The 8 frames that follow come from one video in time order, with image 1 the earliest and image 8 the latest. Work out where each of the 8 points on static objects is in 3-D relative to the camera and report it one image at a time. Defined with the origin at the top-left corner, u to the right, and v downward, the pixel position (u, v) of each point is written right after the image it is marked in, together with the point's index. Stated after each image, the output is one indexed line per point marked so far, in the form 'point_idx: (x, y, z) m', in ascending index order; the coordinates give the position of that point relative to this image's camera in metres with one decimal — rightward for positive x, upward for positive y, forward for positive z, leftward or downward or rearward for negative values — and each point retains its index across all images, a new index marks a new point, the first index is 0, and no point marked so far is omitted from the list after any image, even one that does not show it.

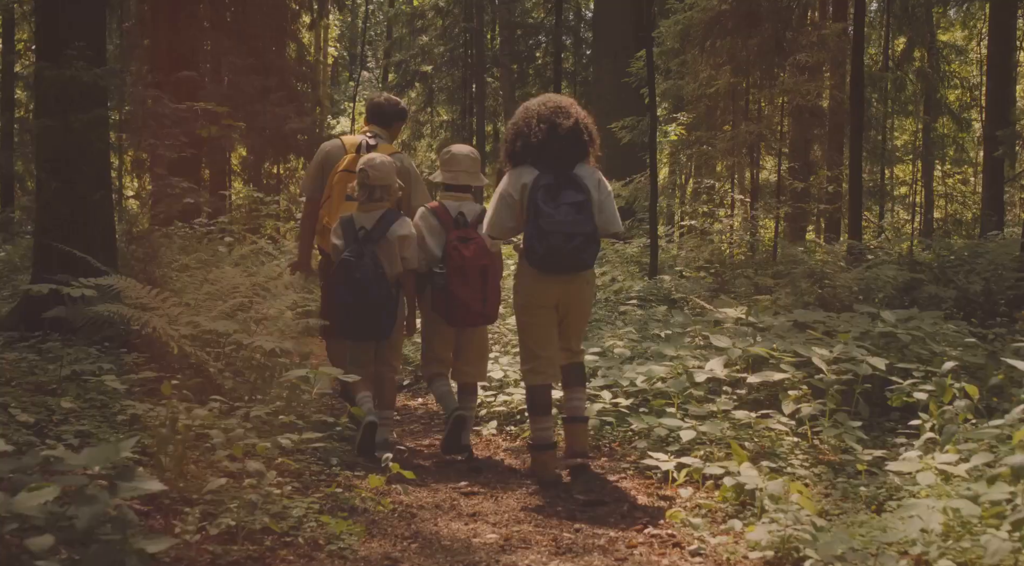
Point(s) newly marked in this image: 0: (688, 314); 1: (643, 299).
0: (+1.9, -0.3, +12.2) m
1: (+1.7, -0.2, +14.3) m
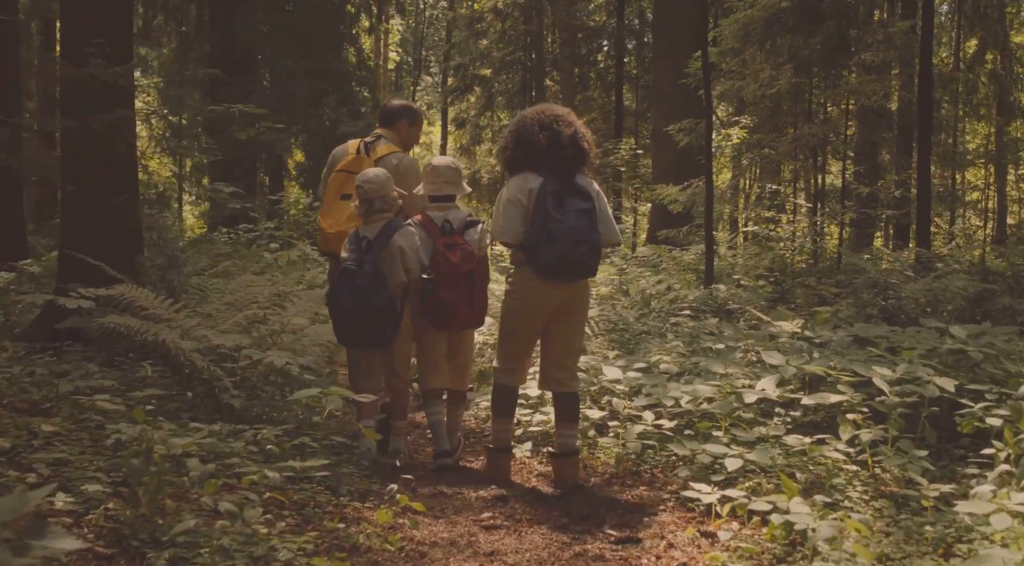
0: (+2.3, -0.4, +11.5) m
1: (+2.2, -0.3, +13.6) m
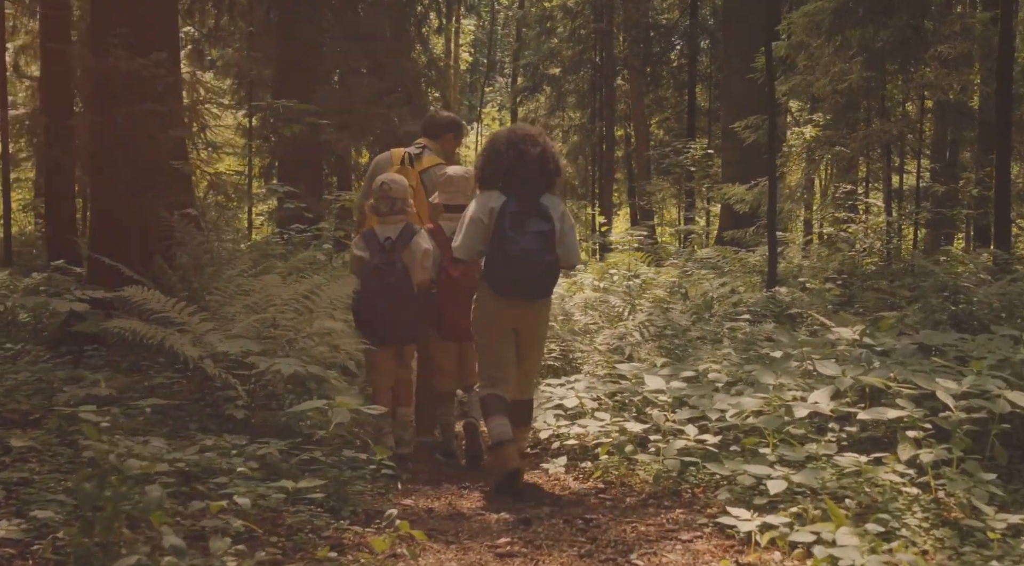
0: (+2.7, -0.4, +10.8) m
1: (+2.8, -0.3, +12.9) m
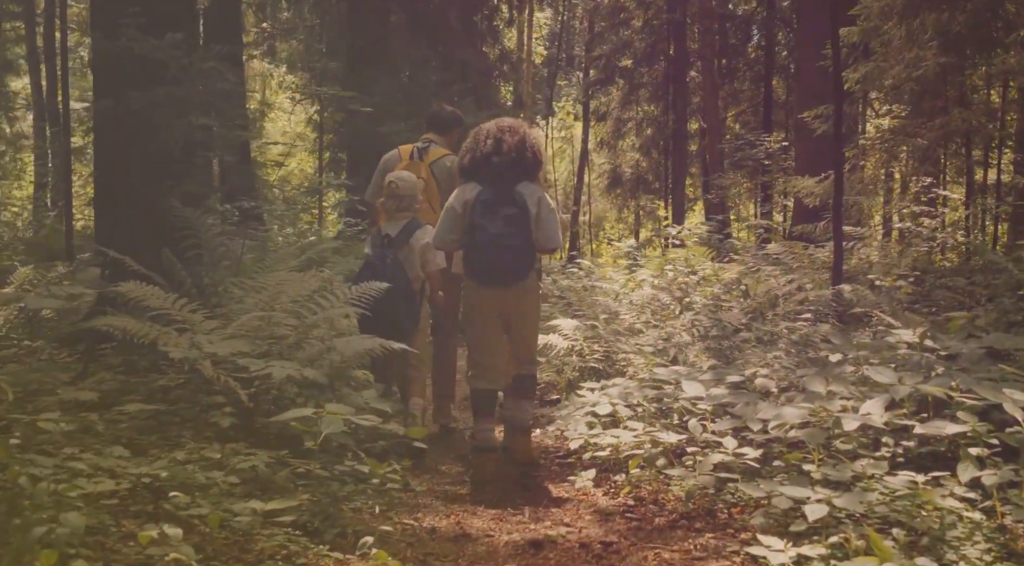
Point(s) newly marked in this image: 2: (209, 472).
0: (+3.1, -0.4, +10.0) m
1: (+3.2, -0.3, +12.1) m
2: (-1.4, -0.9, +5.6) m
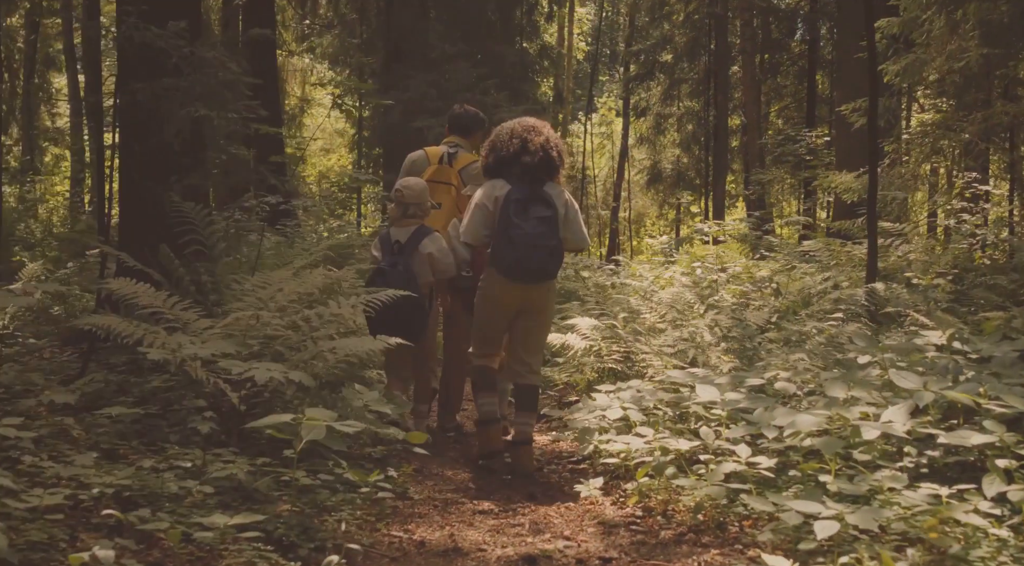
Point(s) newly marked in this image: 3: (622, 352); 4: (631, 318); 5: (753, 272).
0: (+3.2, -0.4, +9.6) m
1: (+3.4, -0.3, +11.7) m
2: (-1.5, -0.9, +5.3) m
3: (+0.9, -0.6, +10.2) m
4: (+1.1, -0.3, +11.3) m
5: (+3.4, +0.2, +16.3) m
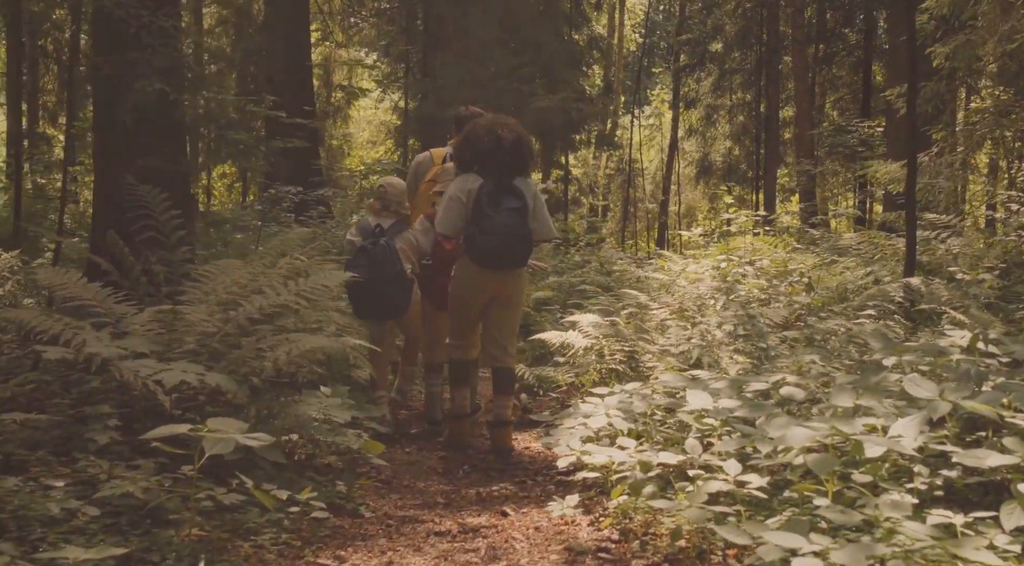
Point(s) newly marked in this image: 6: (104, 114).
0: (+3.1, -0.4, +8.7) m
1: (+3.4, -0.2, +10.8) m
2: (-1.7, -0.9, +4.7) m
3: (+0.9, -0.5, +9.4) m
4: (+1.2, -0.3, +10.5) m
5: (+3.6, +0.2, +15.4) m
6: (-2.7, +1.1, +7.8) m
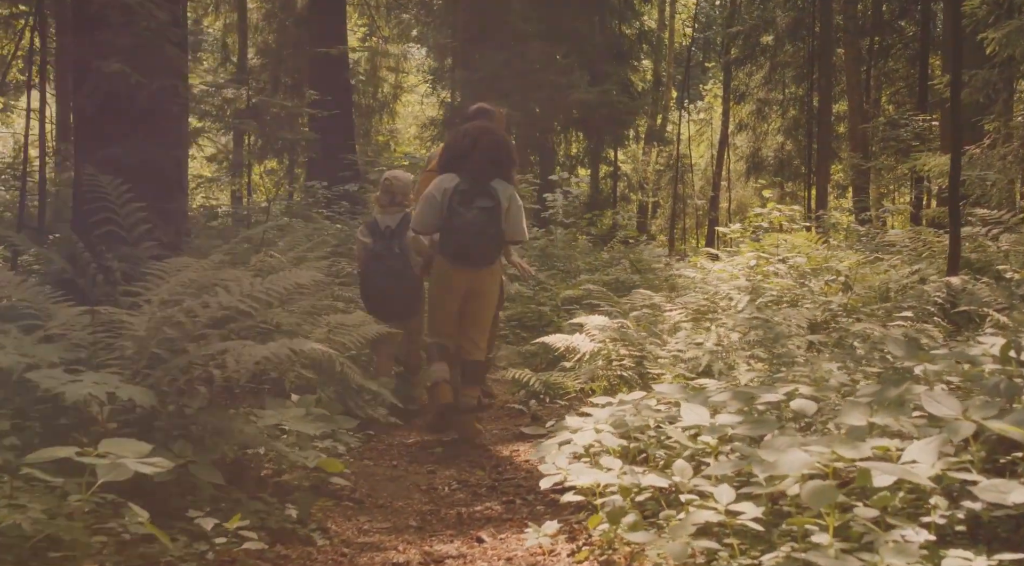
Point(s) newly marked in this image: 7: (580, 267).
0: (+3.1, -0.4, +7.9) m
1: (+3.5, -0.2, +10.0) m
2: (-2.0, -0.9, +4.1) m
3: (+0.9, -0.5, +8.7) m
4: (+1.2, -0.3, +9.8) m
5: (+3.9, +0.2, +14.6) m
6: (-2.8, +1.1, +7.3) m
7: (+0.9, +0.2, +15.7) m
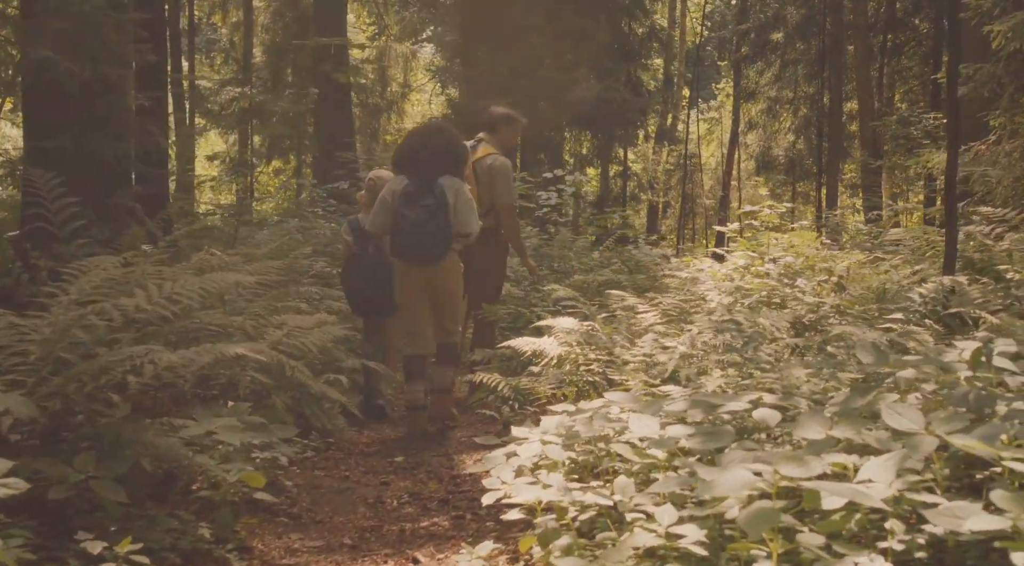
0: (+2.8, -0.4, +7.4) m
1: (+3.3, -0.2, +9.5) m
2: (-2.3, -0.9, +3.7) m
3: (+0.6, -0.5, +8.3) m
4: (+1.0, -0.3, +9.4) m
5: (+3.7, +0.2, +14.2) m
6: (-3.1, +1.1, +6.9) m
7: (+0.7, +0.2, +15.2) m
